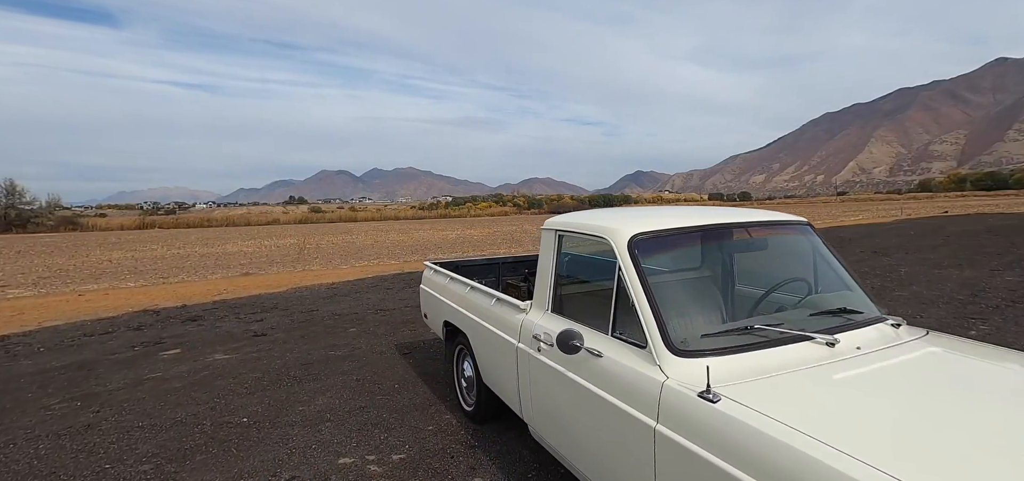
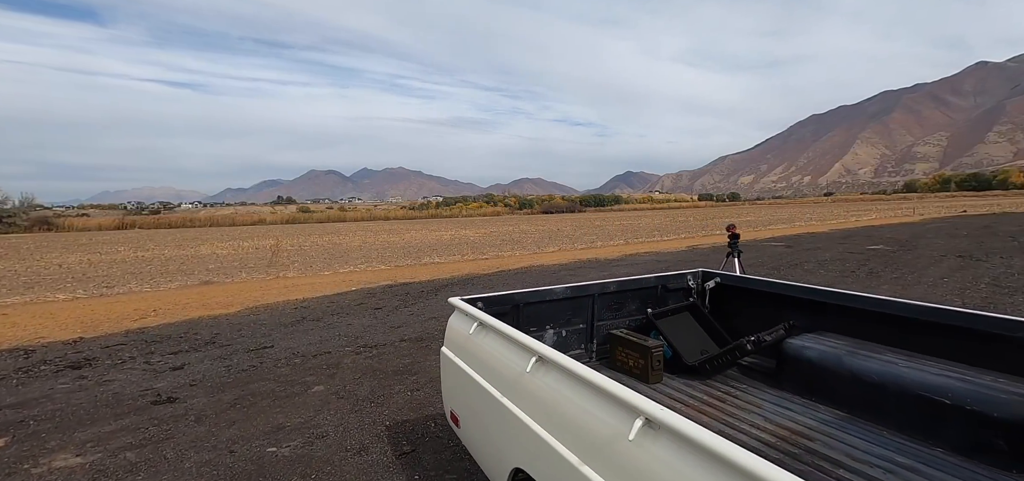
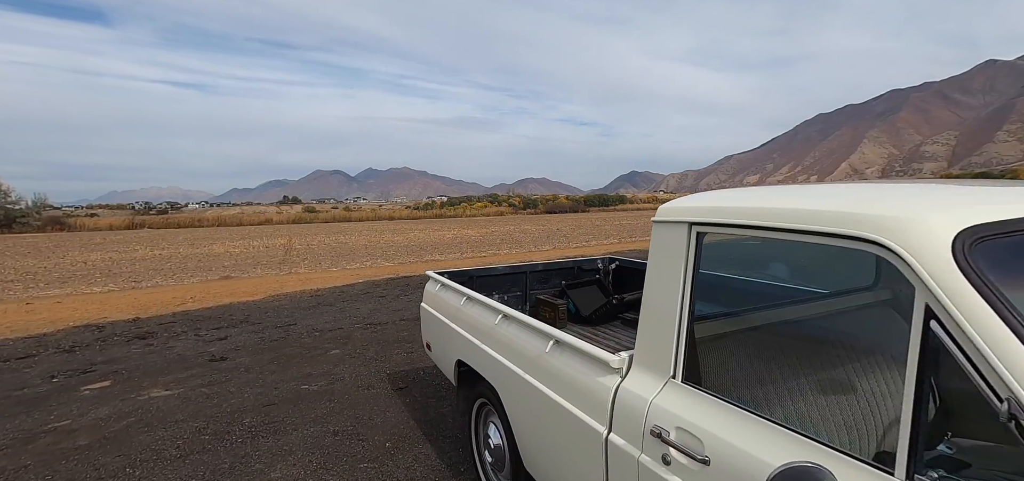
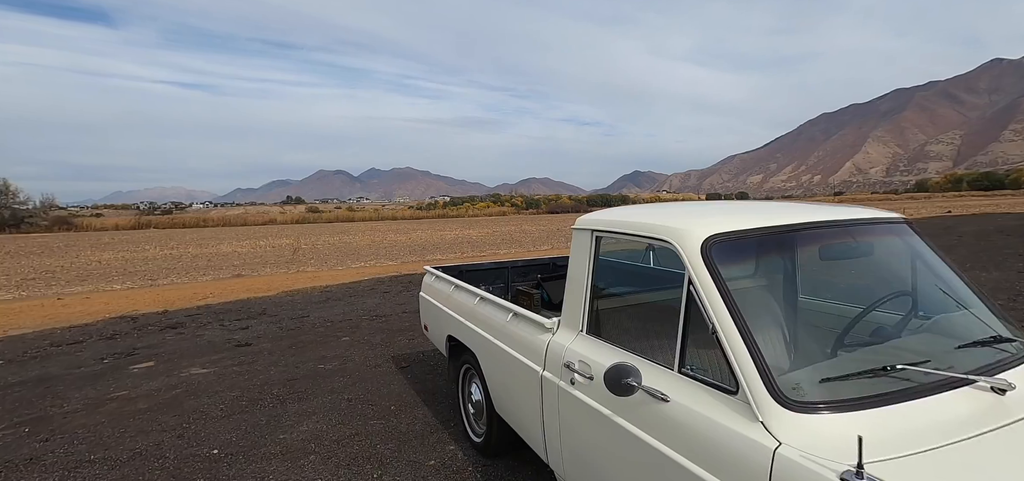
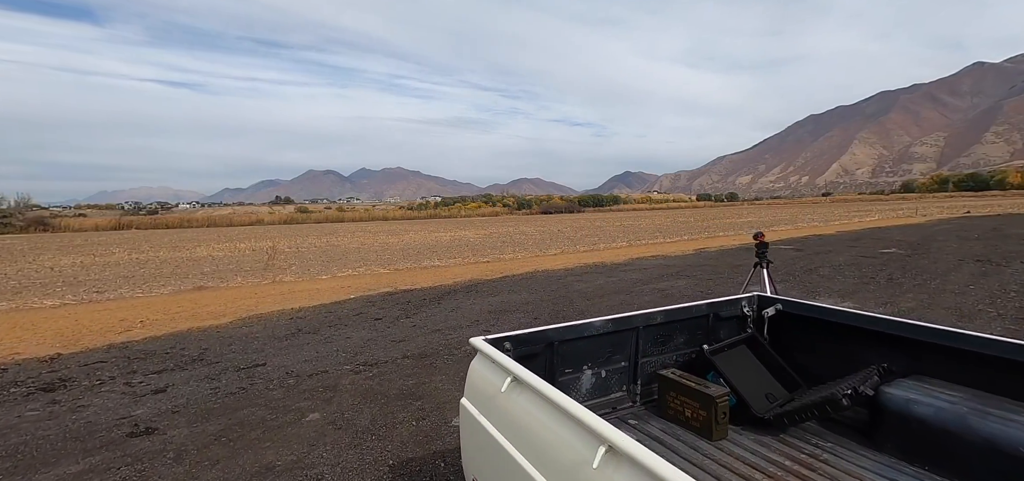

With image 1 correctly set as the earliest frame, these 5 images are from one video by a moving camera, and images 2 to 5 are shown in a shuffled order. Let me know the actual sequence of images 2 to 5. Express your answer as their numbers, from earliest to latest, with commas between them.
4, 3, 2, 5
